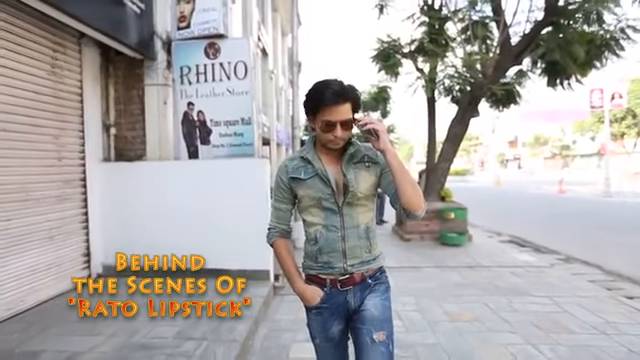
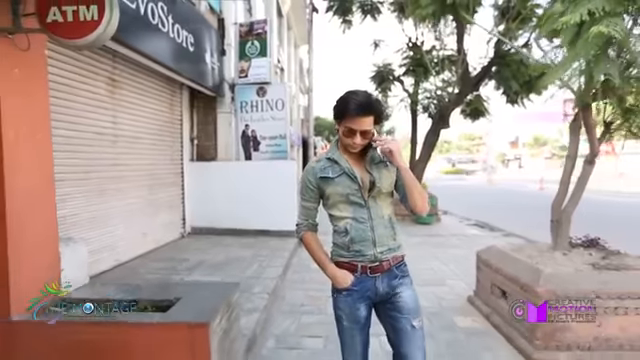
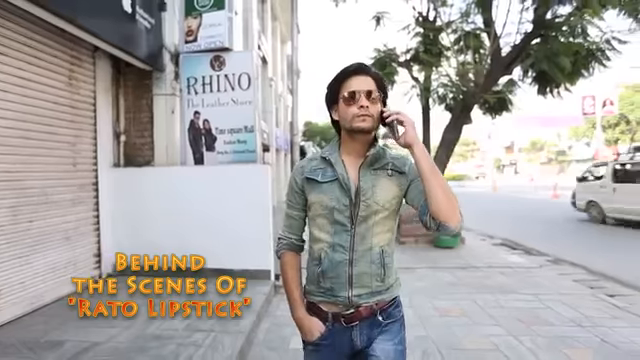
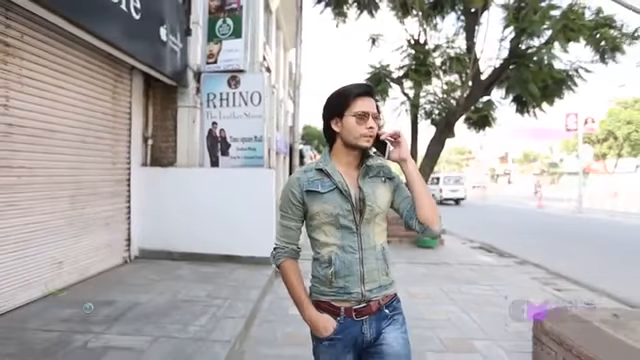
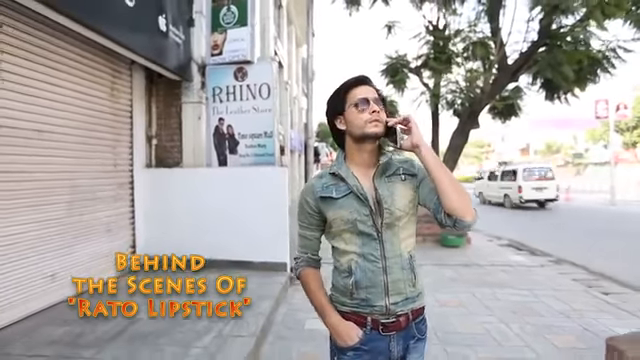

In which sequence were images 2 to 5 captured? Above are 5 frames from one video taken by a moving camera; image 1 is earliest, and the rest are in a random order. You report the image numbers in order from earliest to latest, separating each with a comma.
3, 5, 4, 2
